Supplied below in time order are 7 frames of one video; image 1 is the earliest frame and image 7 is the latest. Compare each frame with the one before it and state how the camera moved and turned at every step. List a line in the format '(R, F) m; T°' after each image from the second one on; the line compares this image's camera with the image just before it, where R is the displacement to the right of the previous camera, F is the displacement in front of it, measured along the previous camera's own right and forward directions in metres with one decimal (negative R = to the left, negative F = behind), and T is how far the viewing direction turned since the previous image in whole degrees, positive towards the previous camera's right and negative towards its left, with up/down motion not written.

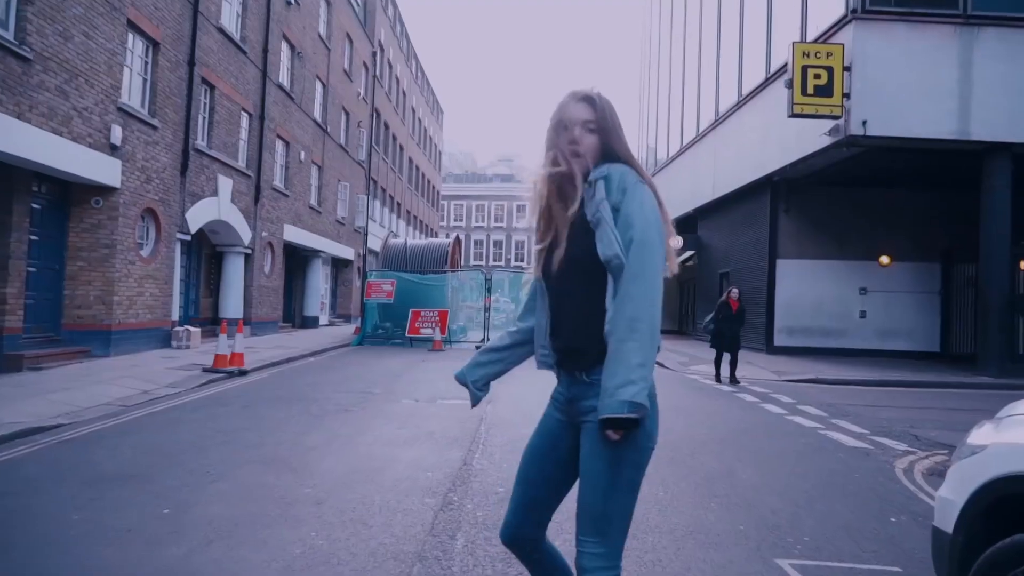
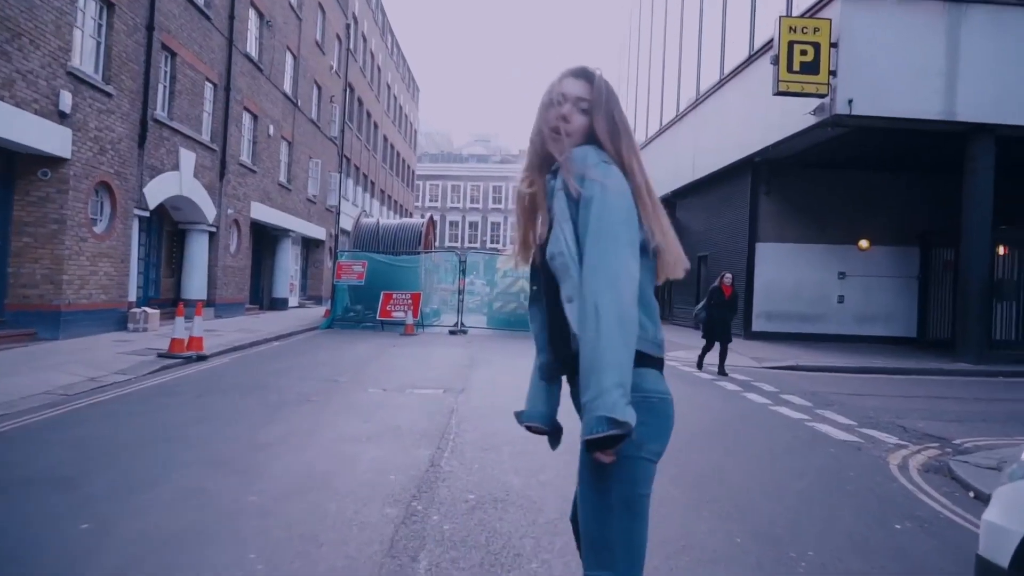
(0.0, +0.5) m; +2°
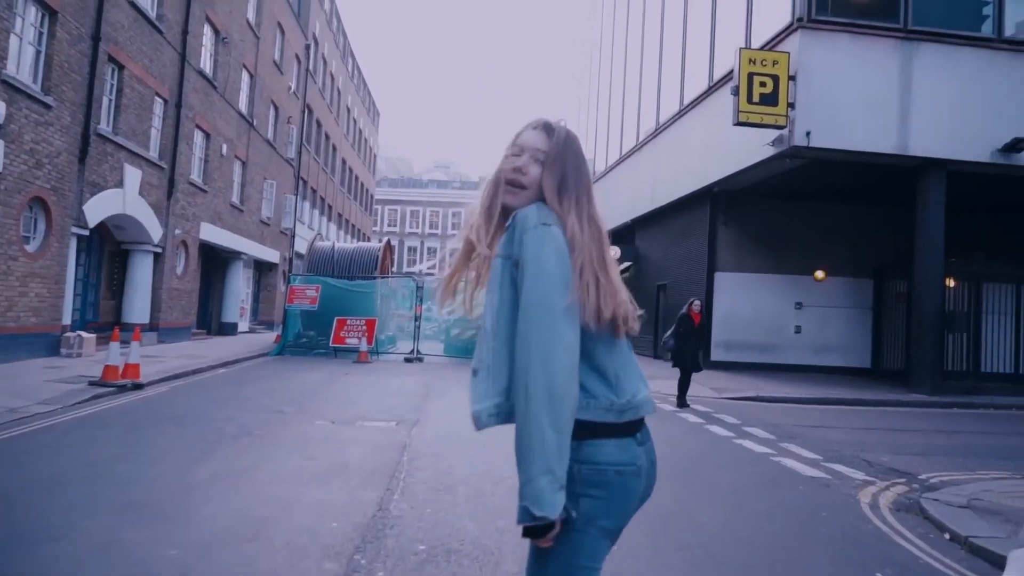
(0.0, +0.4) m; +3°
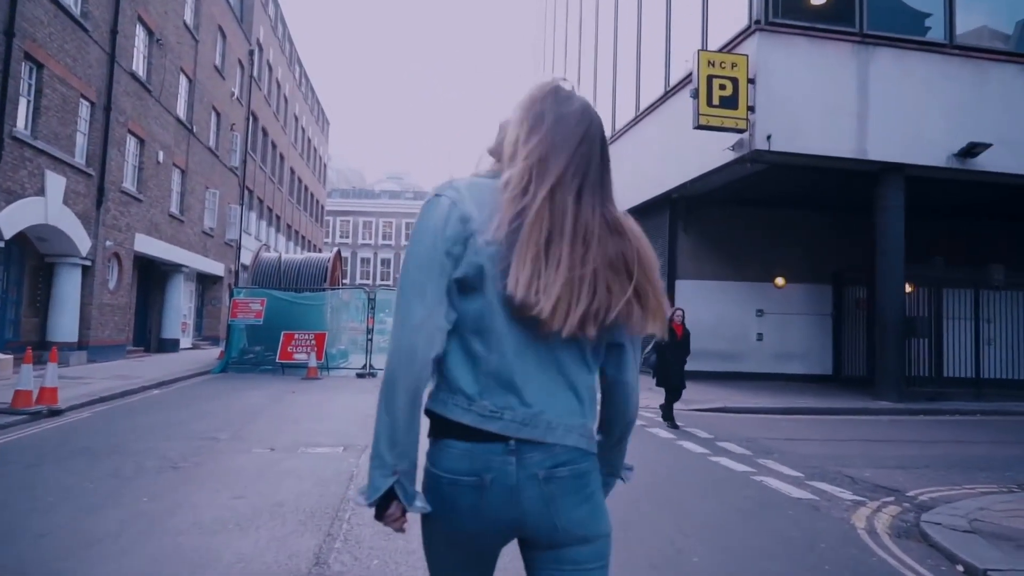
(0.0, +0.7) m; +3°
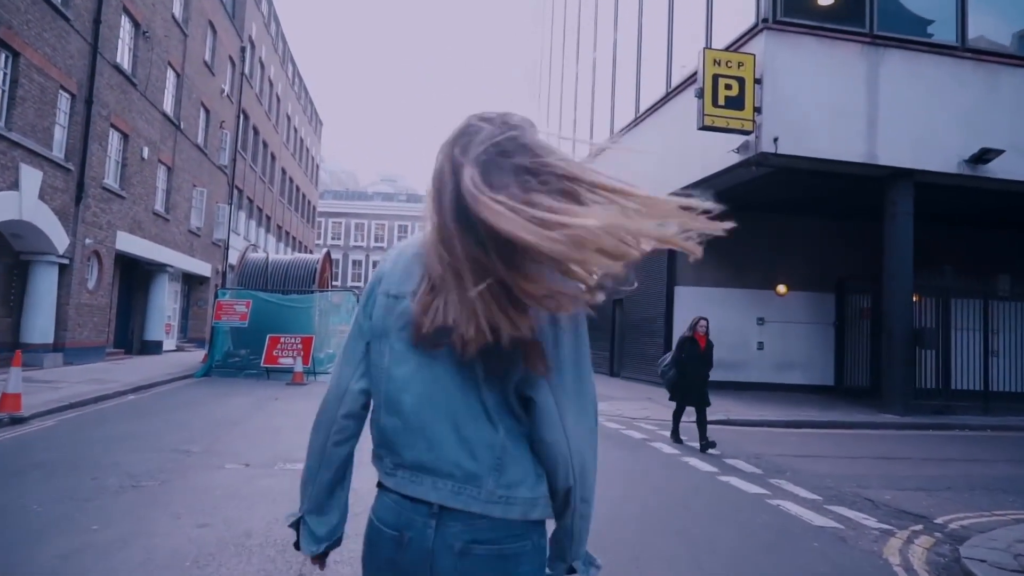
(0.0, +0.6) m; +1°
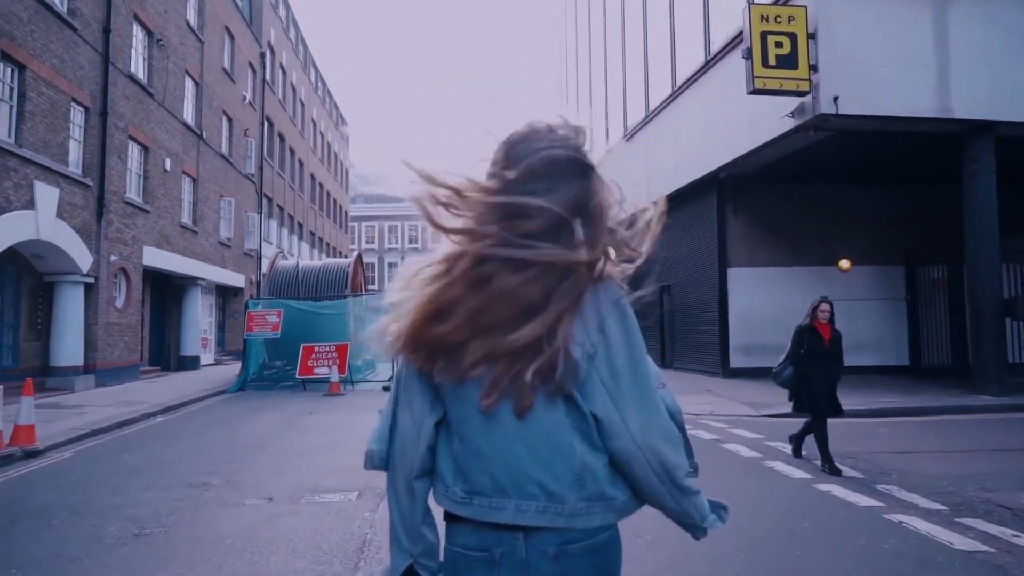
(-0.1, +1.1) m; -3°
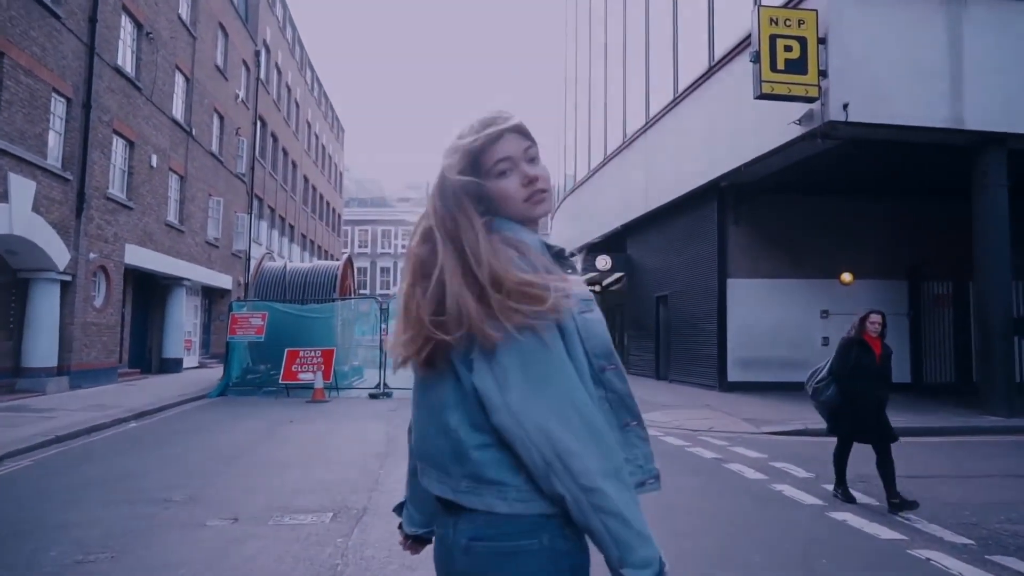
(0.0, +0.6) m; 0°
